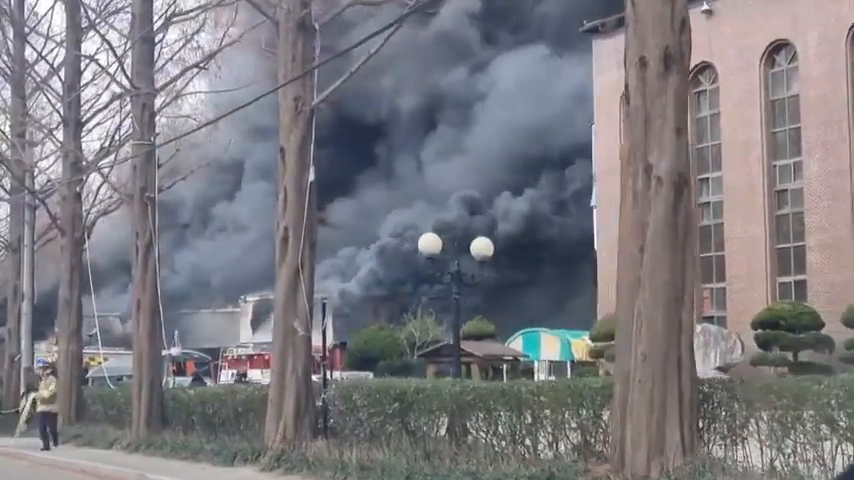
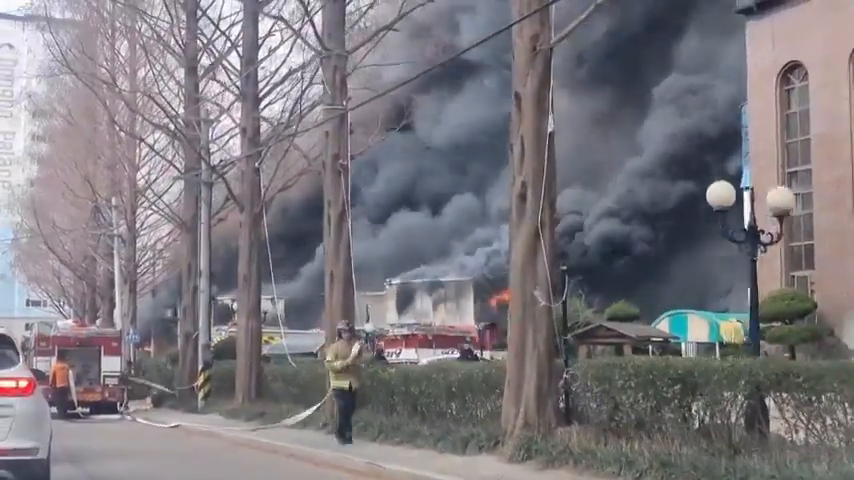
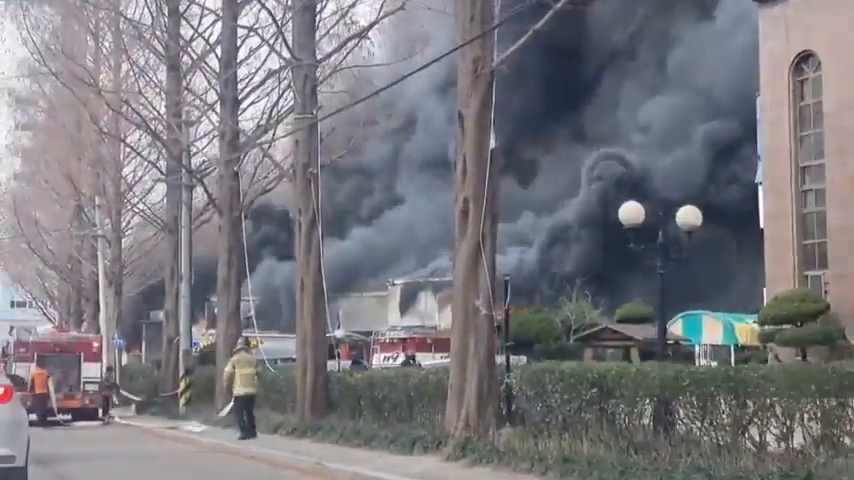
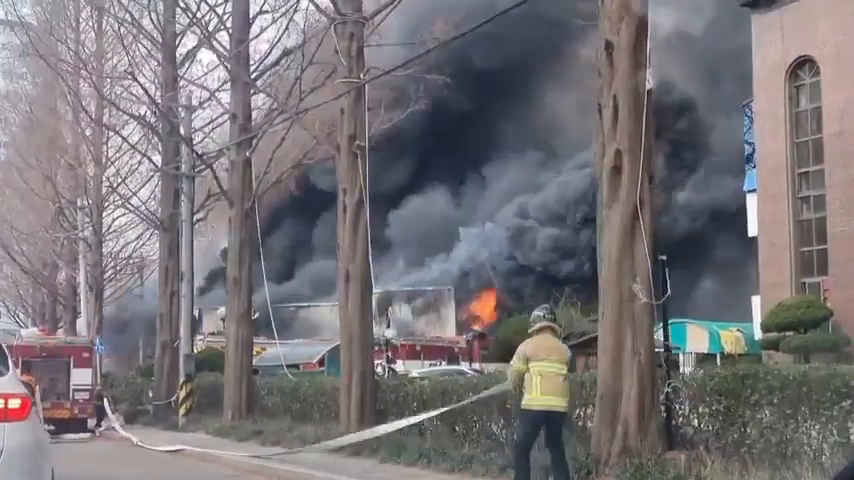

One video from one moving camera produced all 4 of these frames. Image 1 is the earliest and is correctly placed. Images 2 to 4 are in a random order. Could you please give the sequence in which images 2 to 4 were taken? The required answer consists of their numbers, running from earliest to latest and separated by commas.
3, 2, 4
